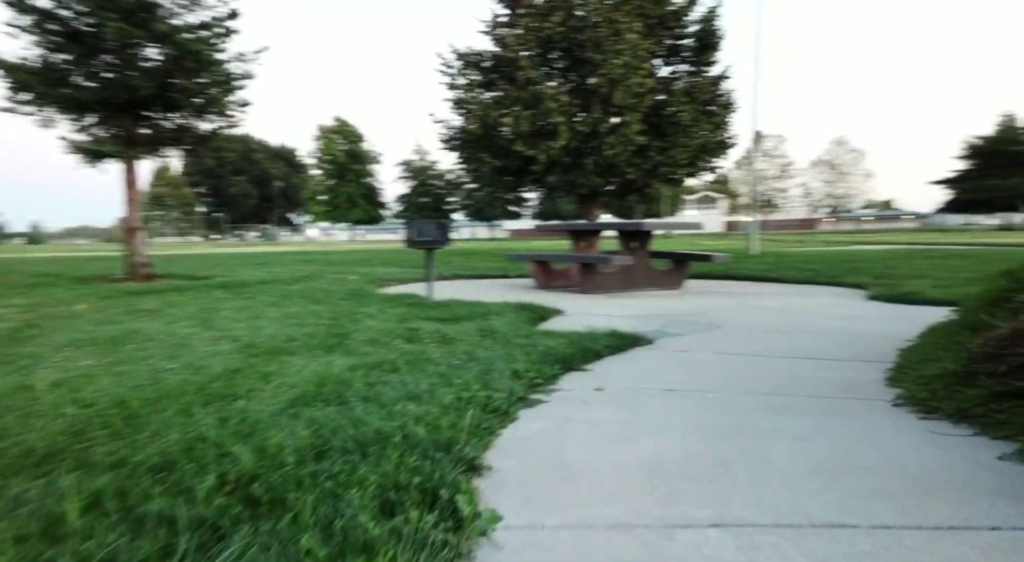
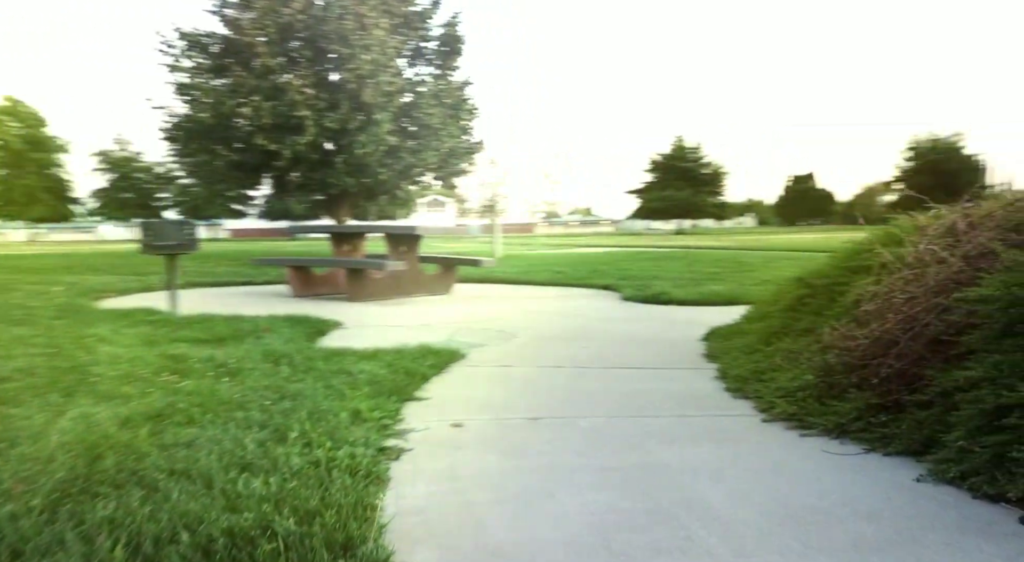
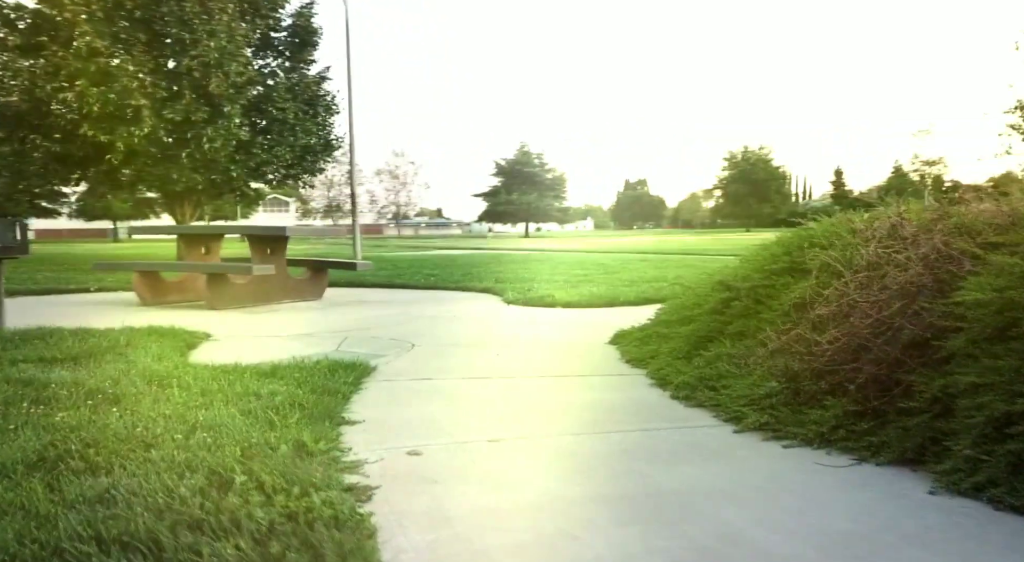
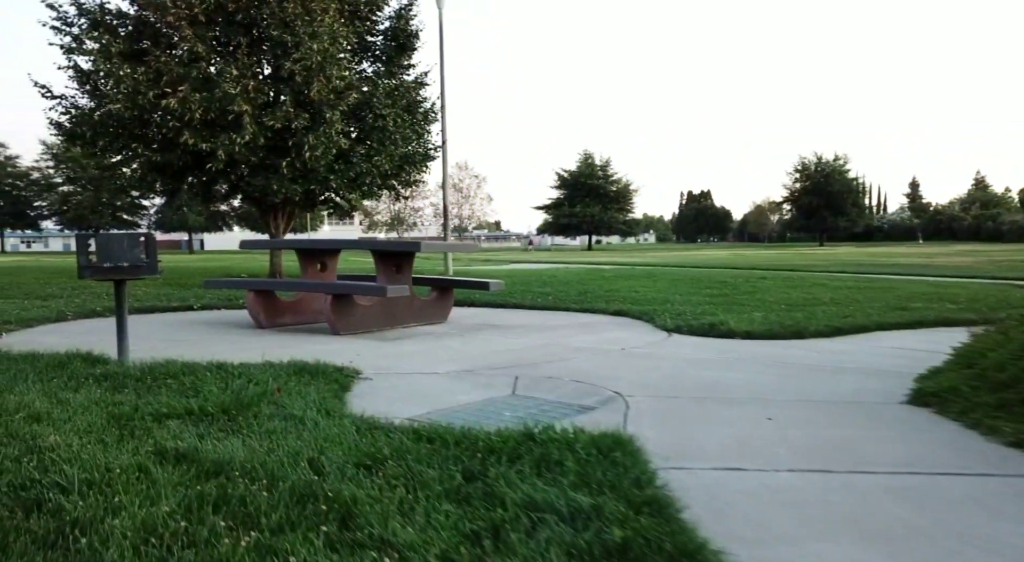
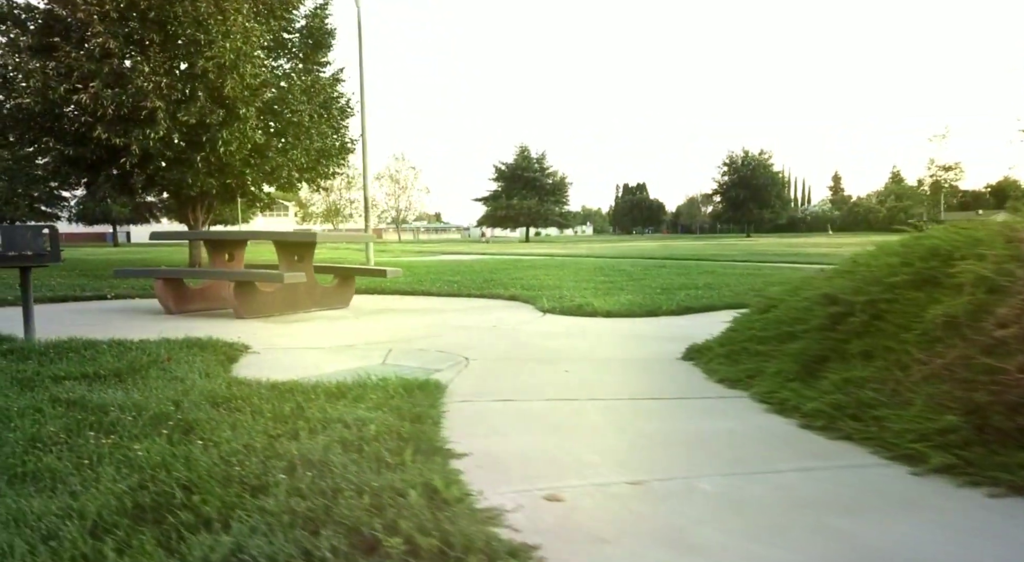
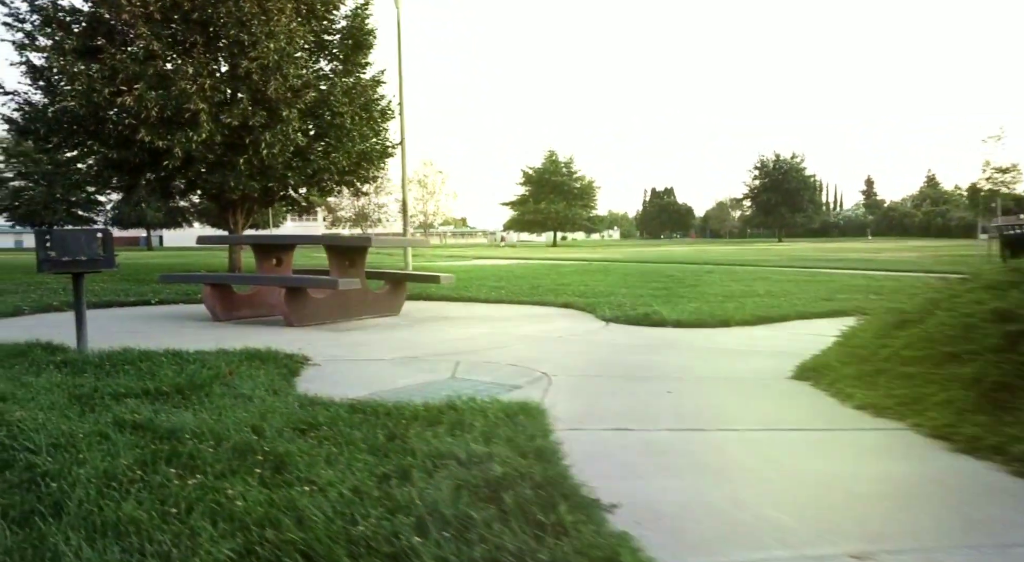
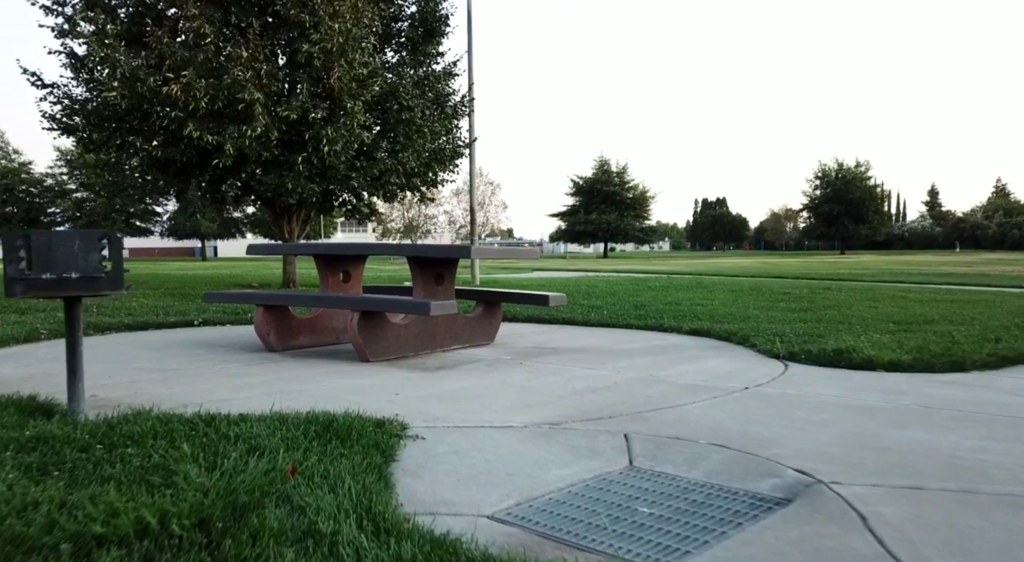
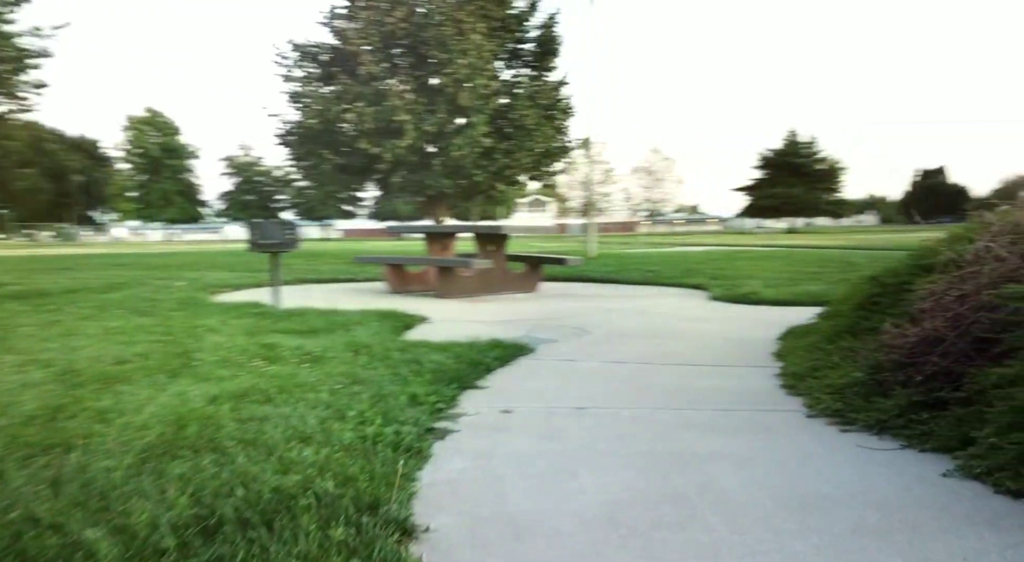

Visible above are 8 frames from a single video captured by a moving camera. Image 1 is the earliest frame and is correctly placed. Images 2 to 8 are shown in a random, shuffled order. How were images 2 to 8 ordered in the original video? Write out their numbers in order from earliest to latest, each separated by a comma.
8, 2, 3, 5, 6, 4, 7
